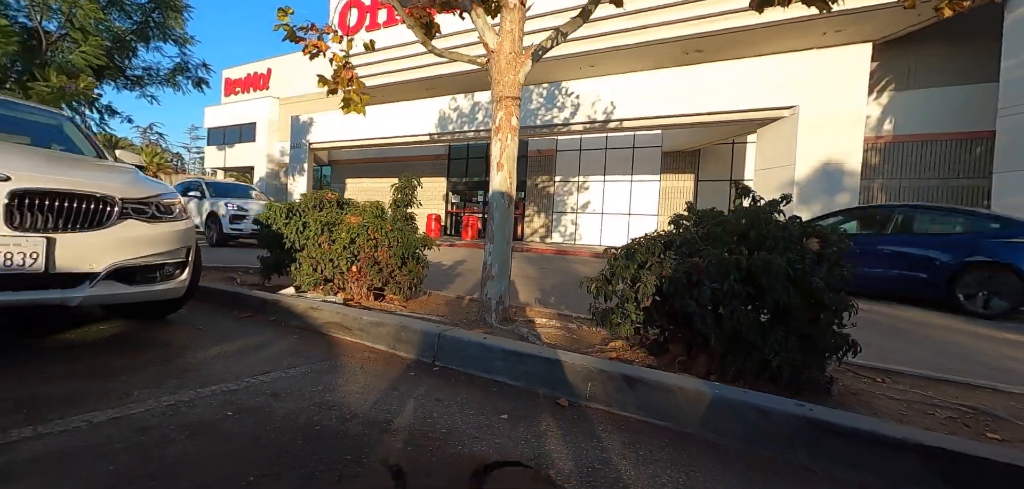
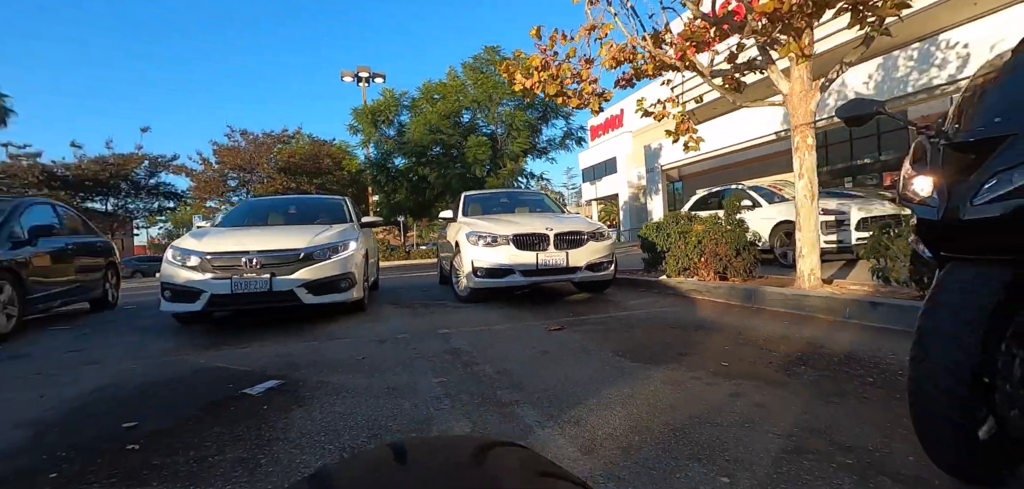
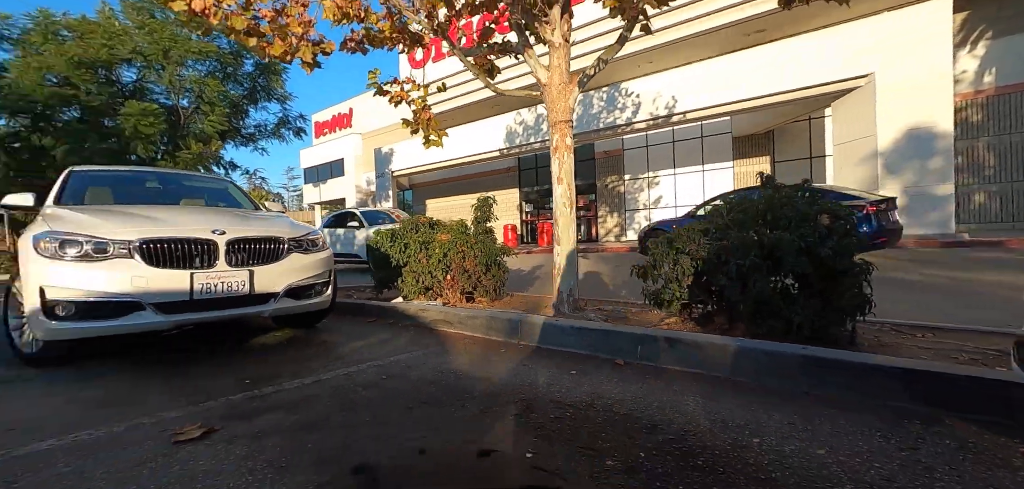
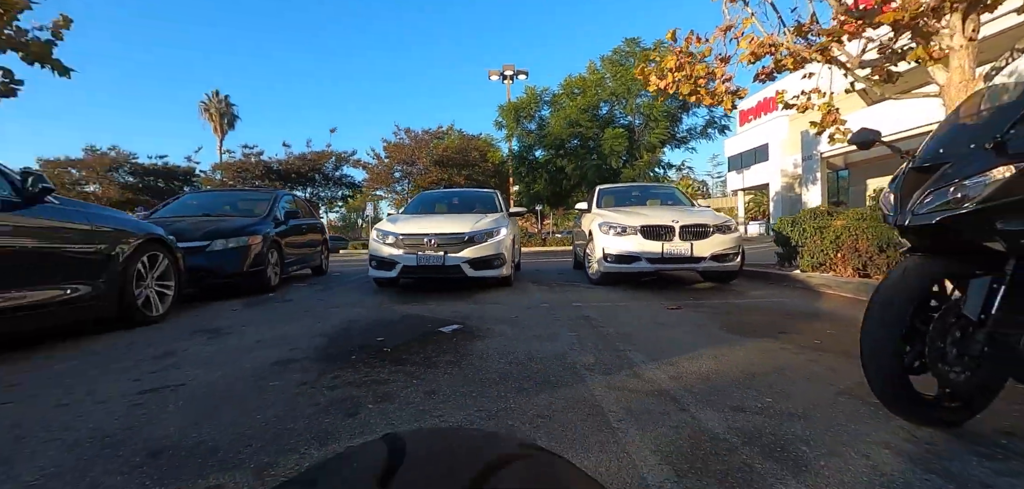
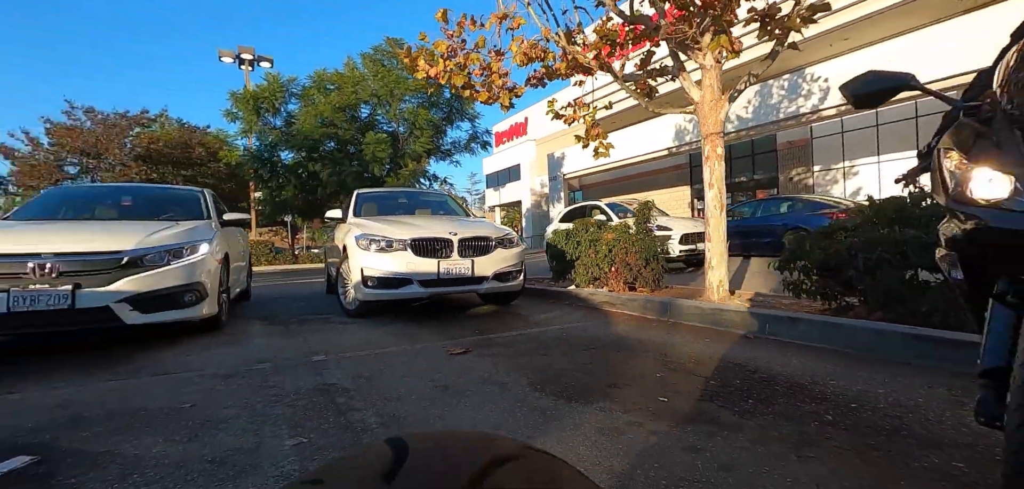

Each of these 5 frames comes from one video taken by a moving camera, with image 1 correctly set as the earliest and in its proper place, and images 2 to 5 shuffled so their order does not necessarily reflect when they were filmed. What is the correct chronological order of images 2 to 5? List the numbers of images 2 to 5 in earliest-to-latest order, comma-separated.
3, 5, 2, 4
